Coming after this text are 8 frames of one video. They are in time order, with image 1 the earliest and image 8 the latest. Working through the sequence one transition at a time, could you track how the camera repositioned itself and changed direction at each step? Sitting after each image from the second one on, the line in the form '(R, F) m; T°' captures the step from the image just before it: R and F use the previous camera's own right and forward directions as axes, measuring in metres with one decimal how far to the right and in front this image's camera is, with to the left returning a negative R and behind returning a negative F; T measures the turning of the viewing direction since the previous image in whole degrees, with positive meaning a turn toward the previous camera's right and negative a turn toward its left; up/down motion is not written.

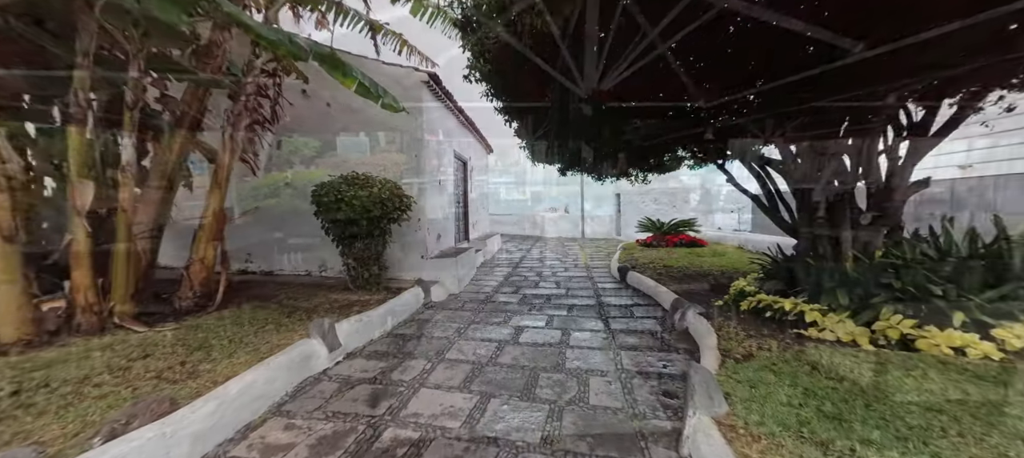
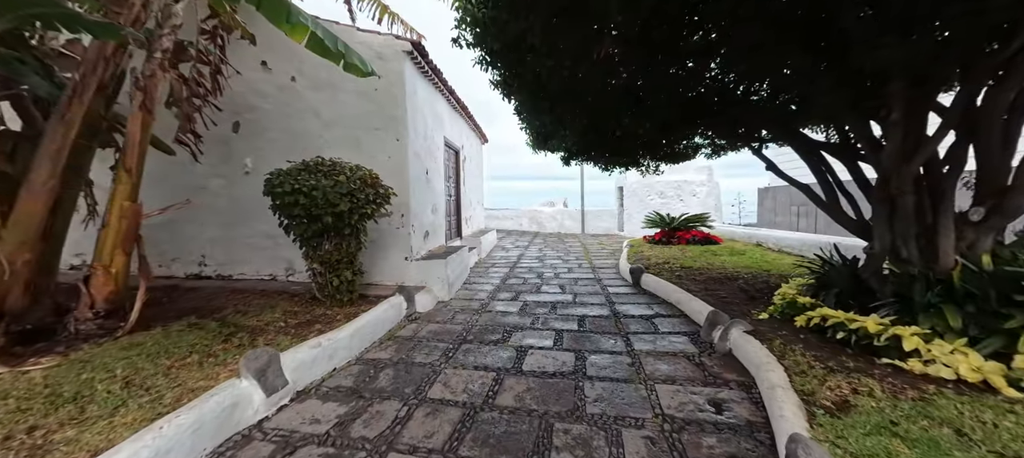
(0.0, +0.6) m; +1°
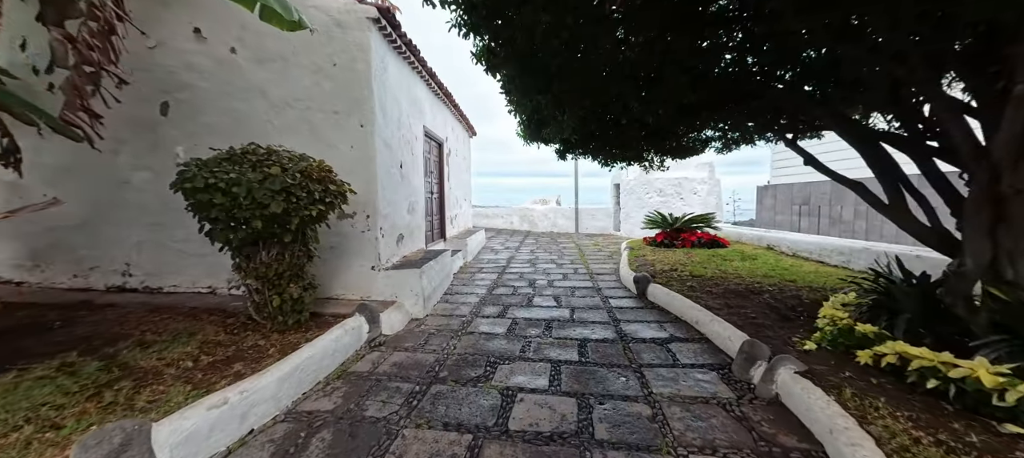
(0.0, +0.6) m; +1°
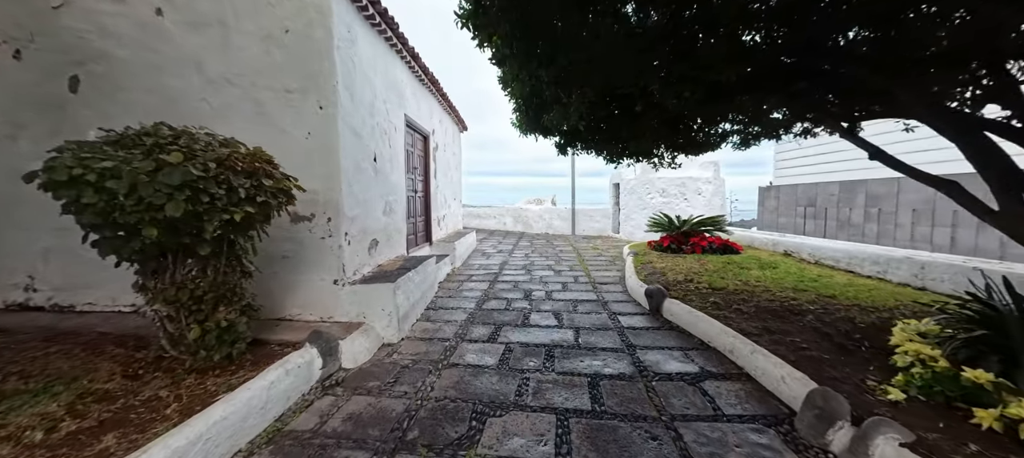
(0.0, +0.6) m; +1°
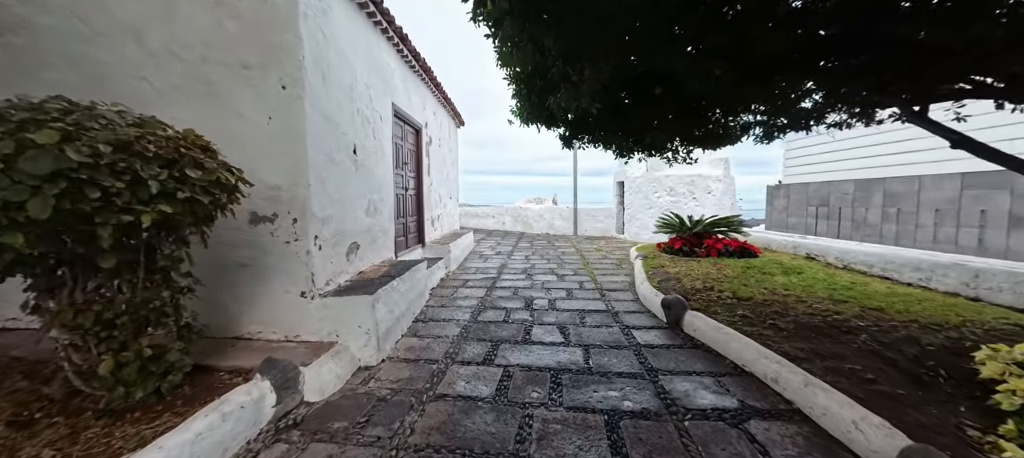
(0.0, +0.4) m; 0°
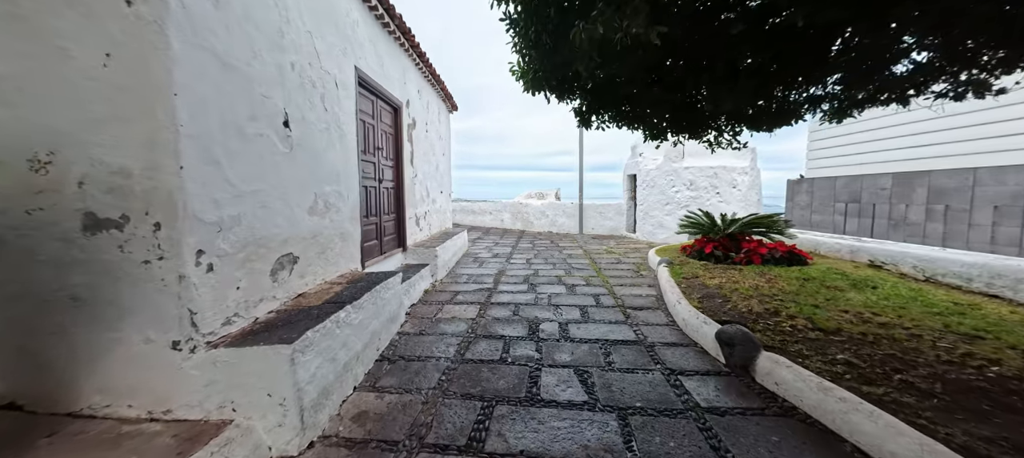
(0.0, +0.9) m; 0°
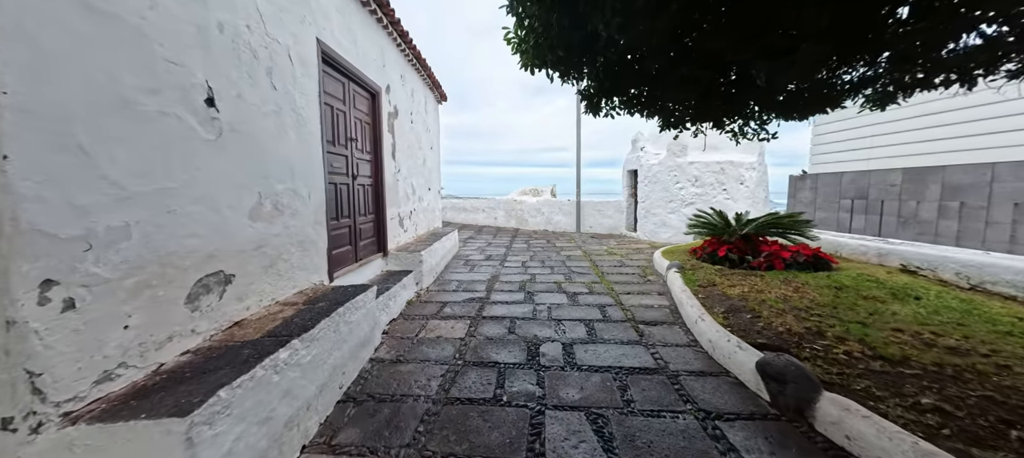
(0.0, +0.4) m; +1°
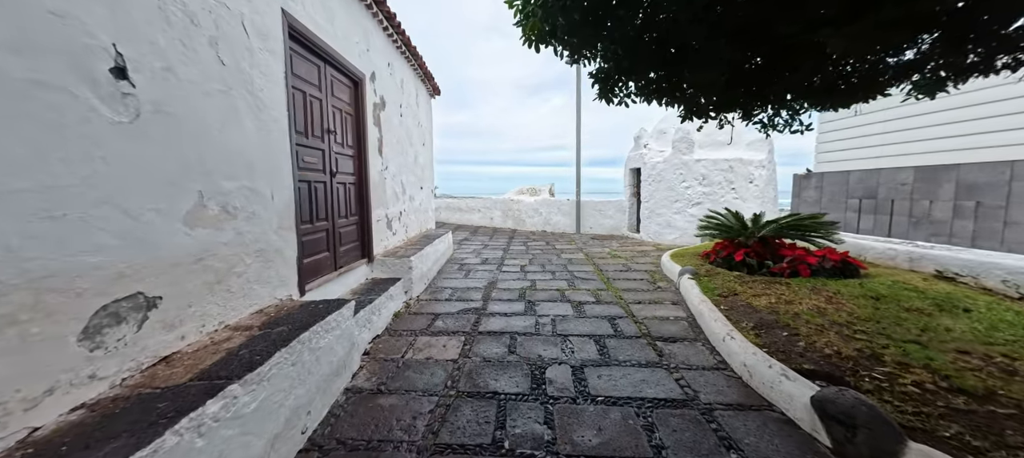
(0.0, +0.3) m; +1°
